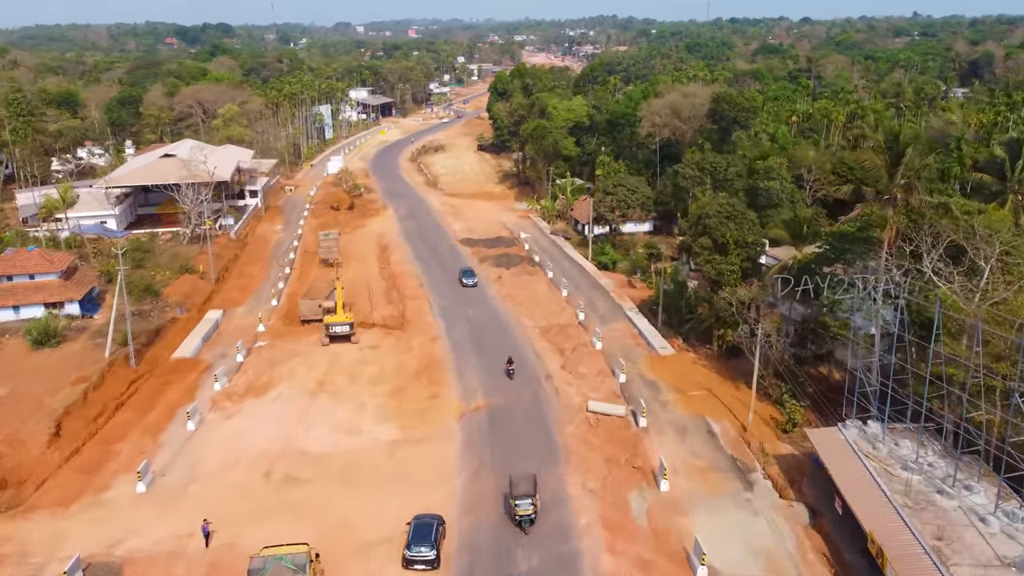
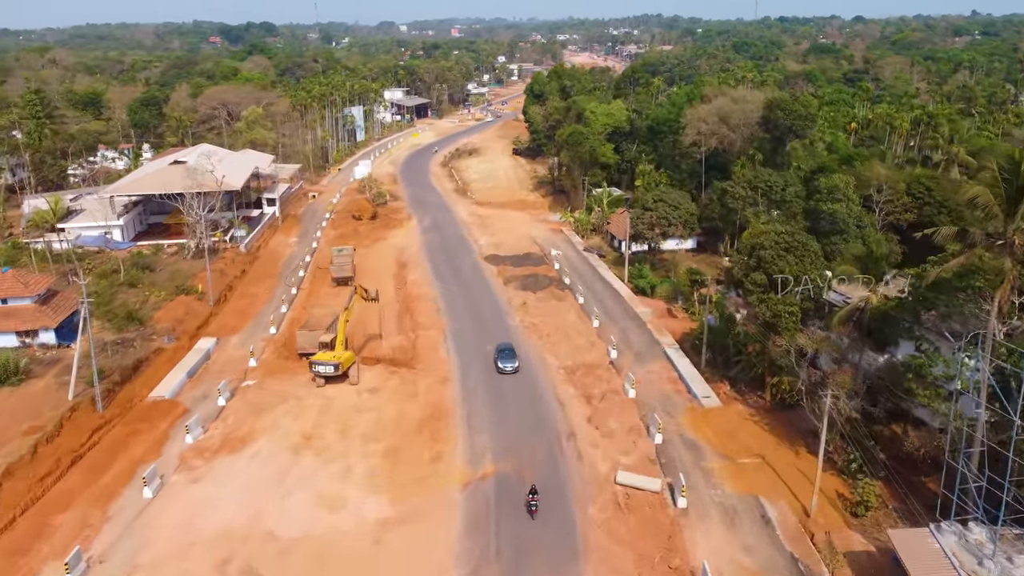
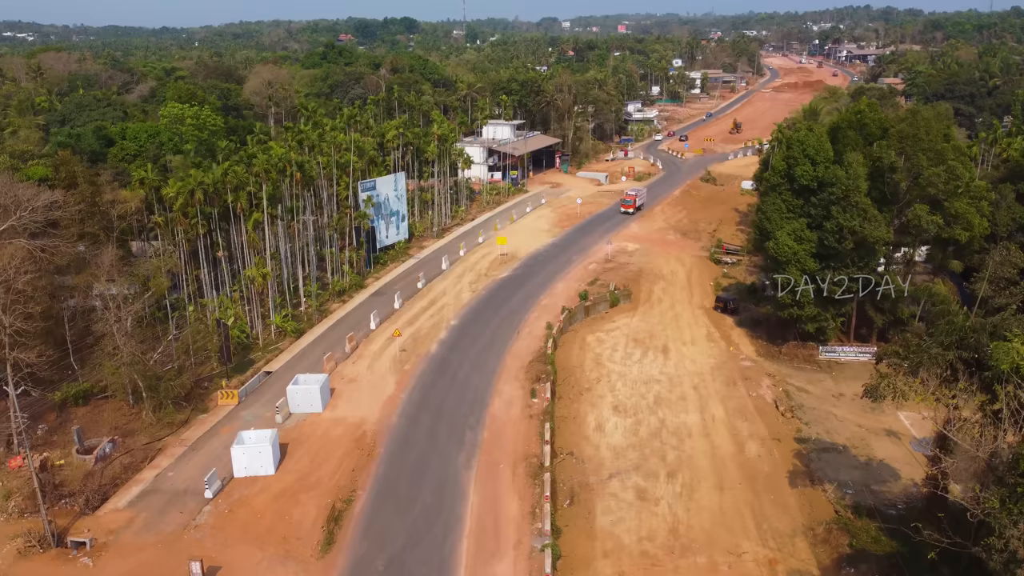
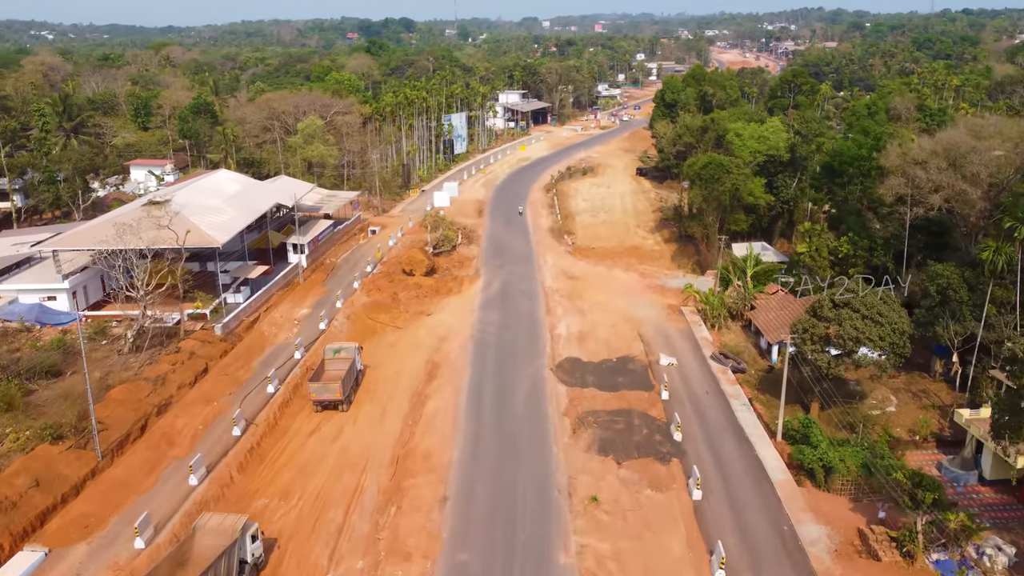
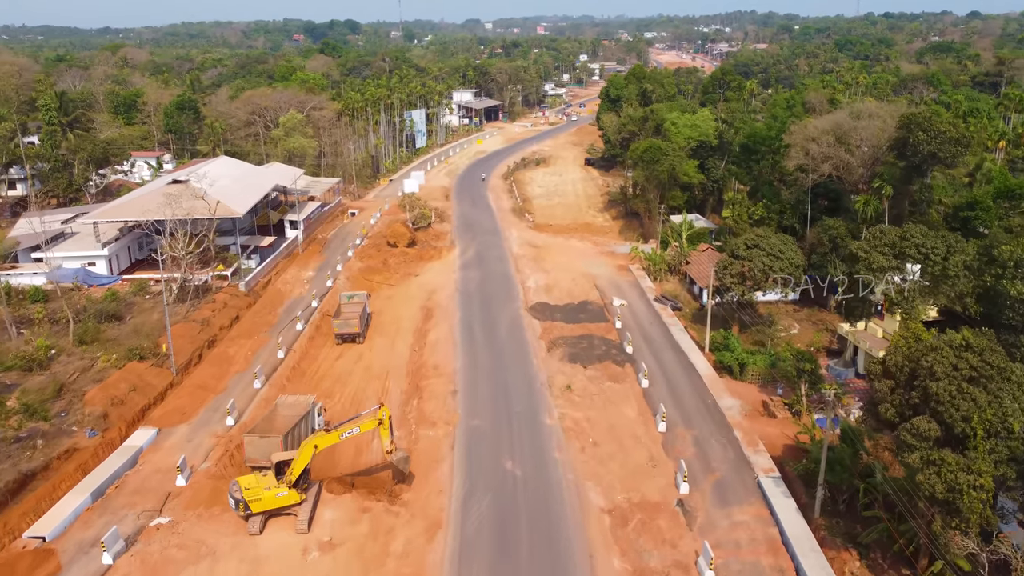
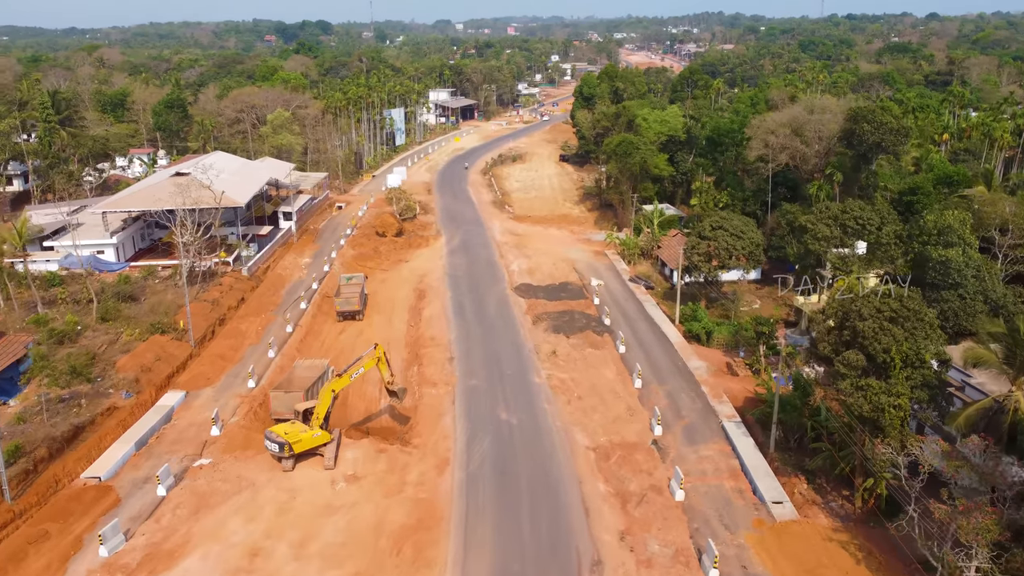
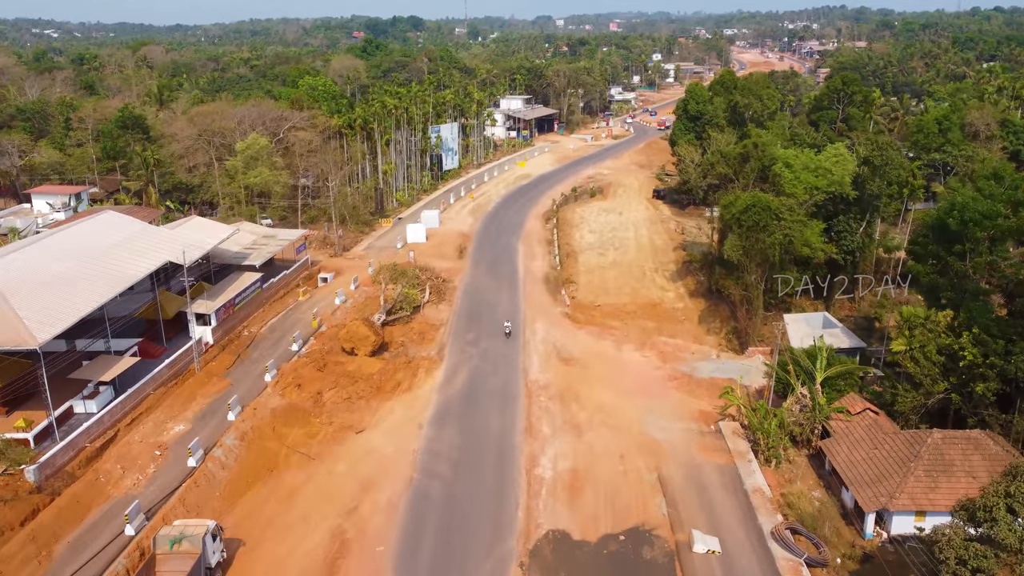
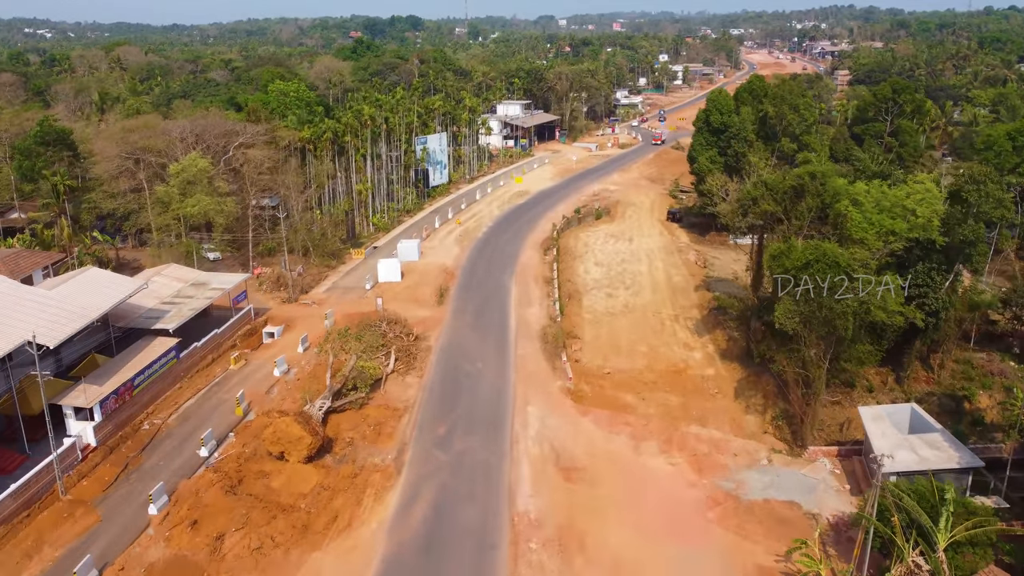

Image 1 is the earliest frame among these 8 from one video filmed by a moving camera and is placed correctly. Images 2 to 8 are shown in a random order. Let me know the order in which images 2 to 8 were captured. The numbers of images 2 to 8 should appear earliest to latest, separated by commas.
2, 6, 5, 4, 7, 8, 3
